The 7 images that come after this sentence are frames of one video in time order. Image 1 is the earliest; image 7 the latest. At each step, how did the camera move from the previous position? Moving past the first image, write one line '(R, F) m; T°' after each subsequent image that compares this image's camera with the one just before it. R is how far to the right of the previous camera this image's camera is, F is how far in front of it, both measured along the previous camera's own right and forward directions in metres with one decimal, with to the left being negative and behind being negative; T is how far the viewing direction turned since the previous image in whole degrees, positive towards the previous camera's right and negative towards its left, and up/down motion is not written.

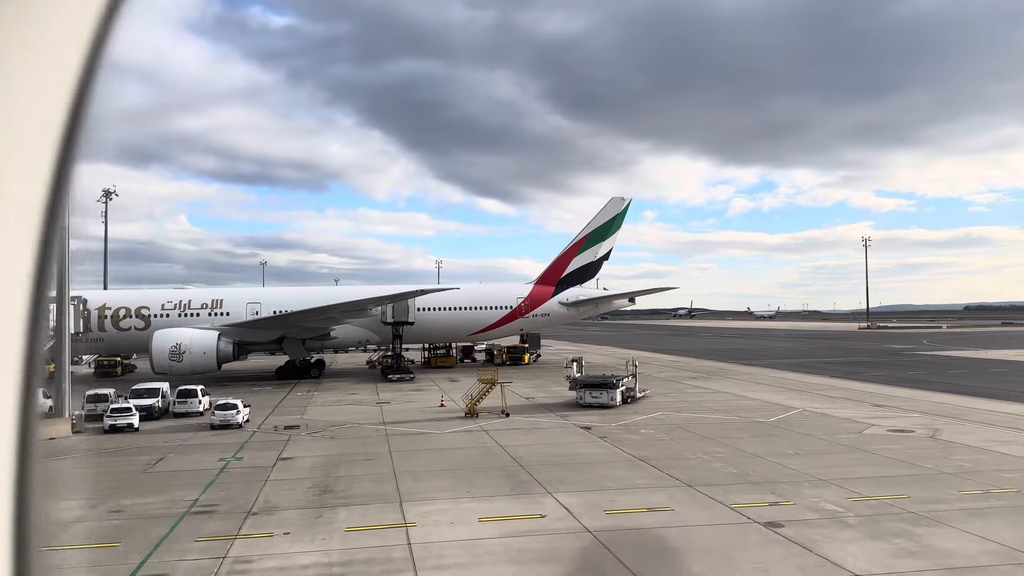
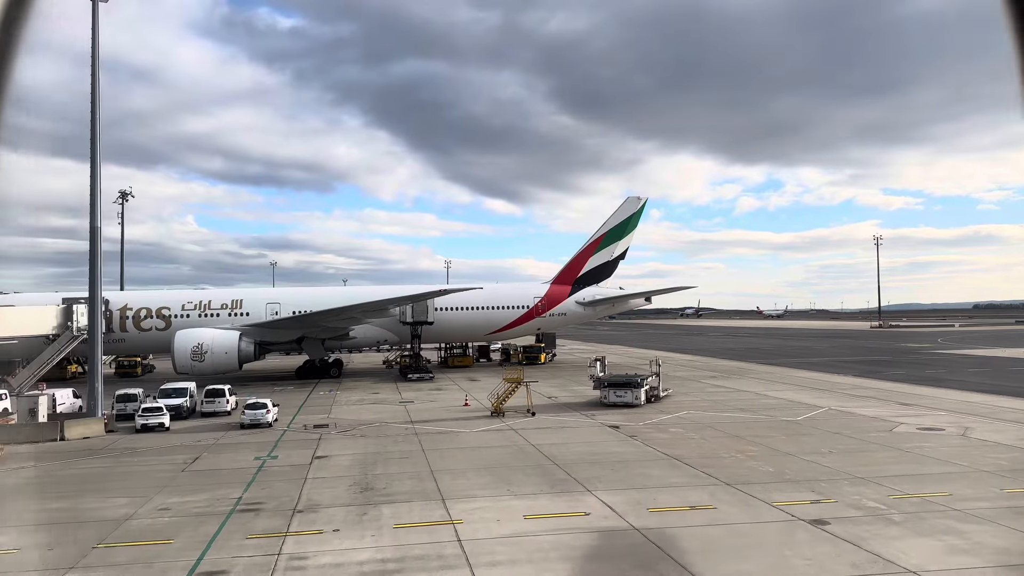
(-0.7, -0.1) m; 0°
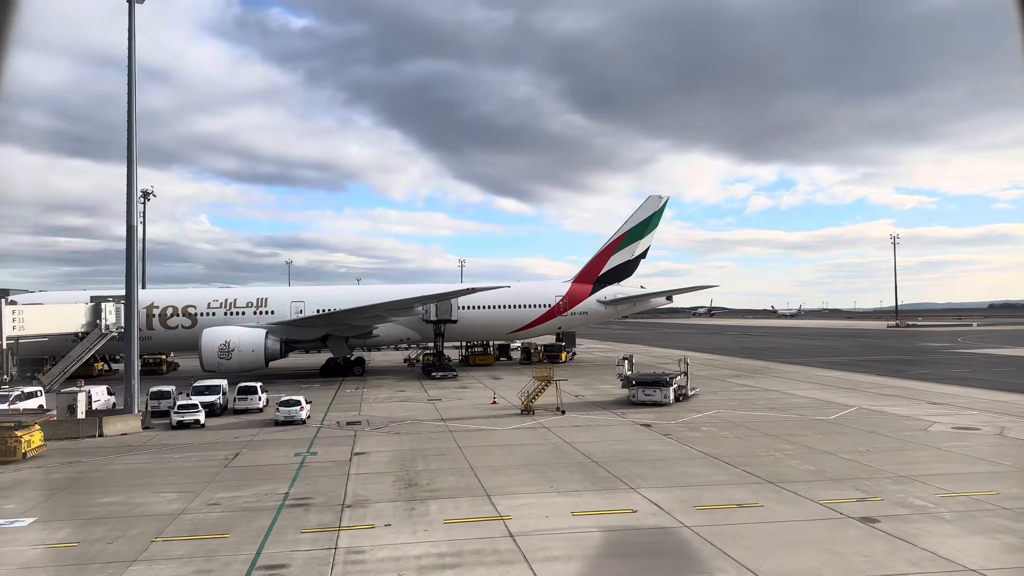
(-0.7, -0.1) m; -1°
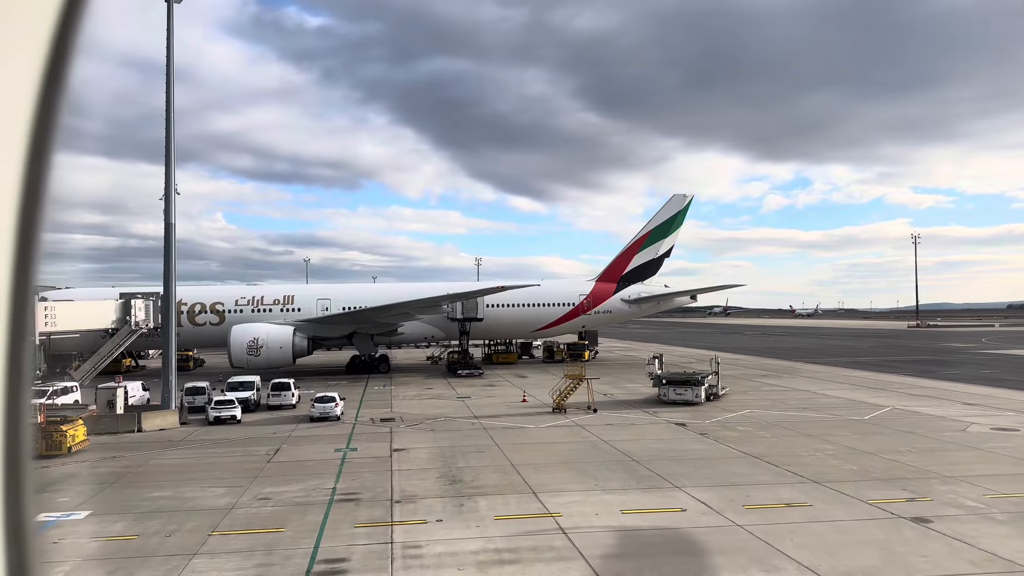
(-0.7, 0.0) m; -1°
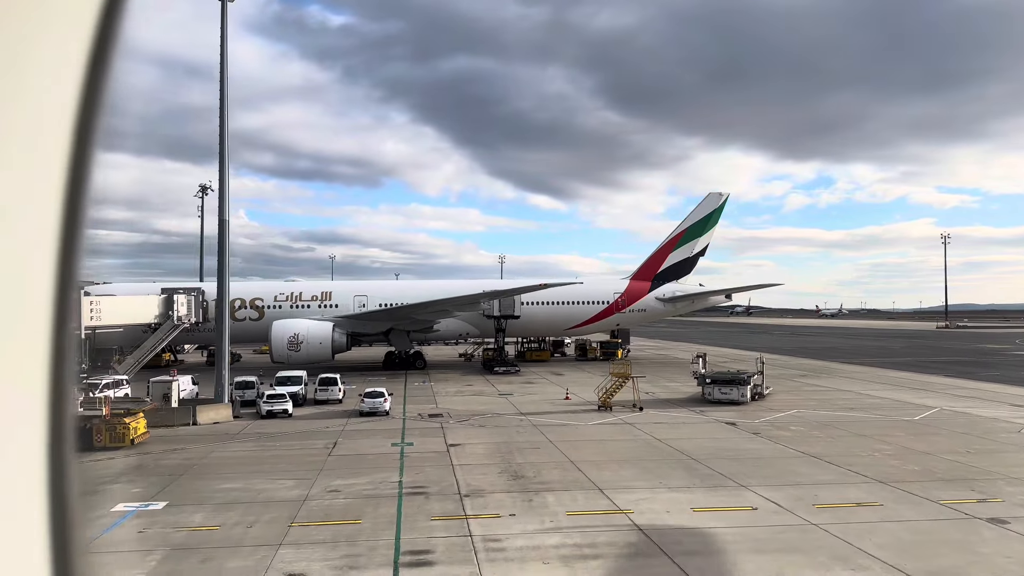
(-1.0, -0.1) m; -2°
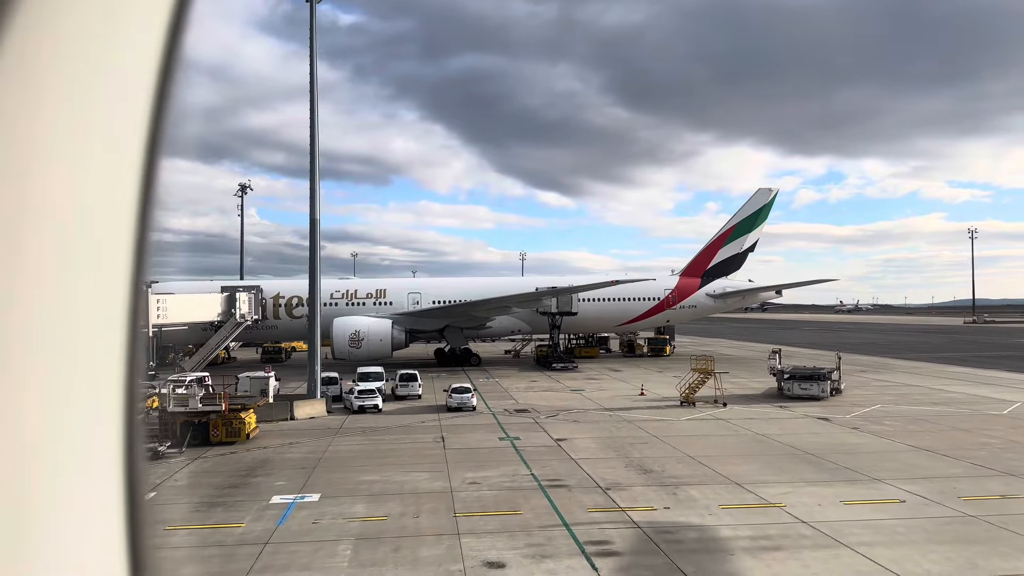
(-2.7, -0.2) m; -1°
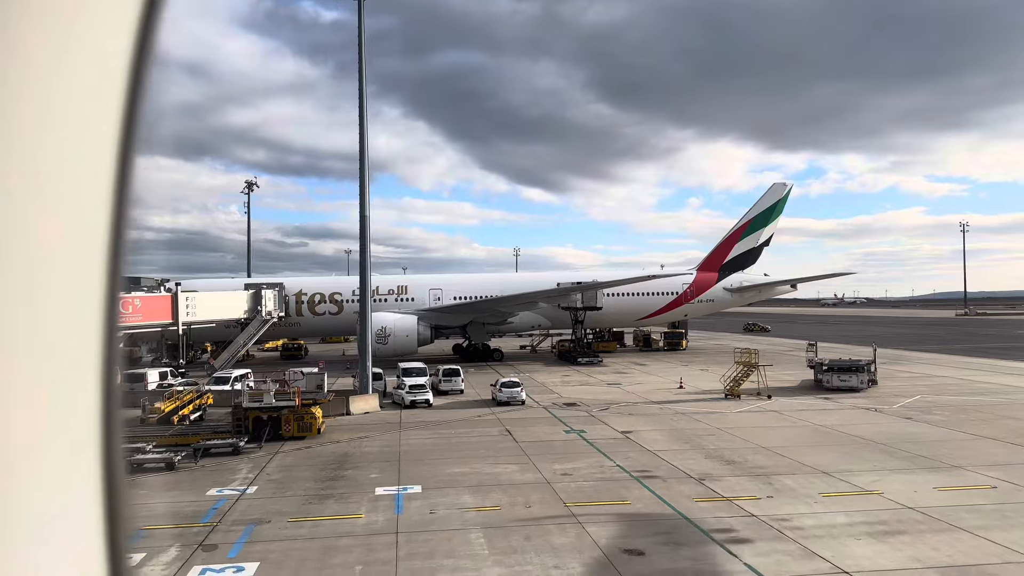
(-2.3, -0.1) m; +2°
